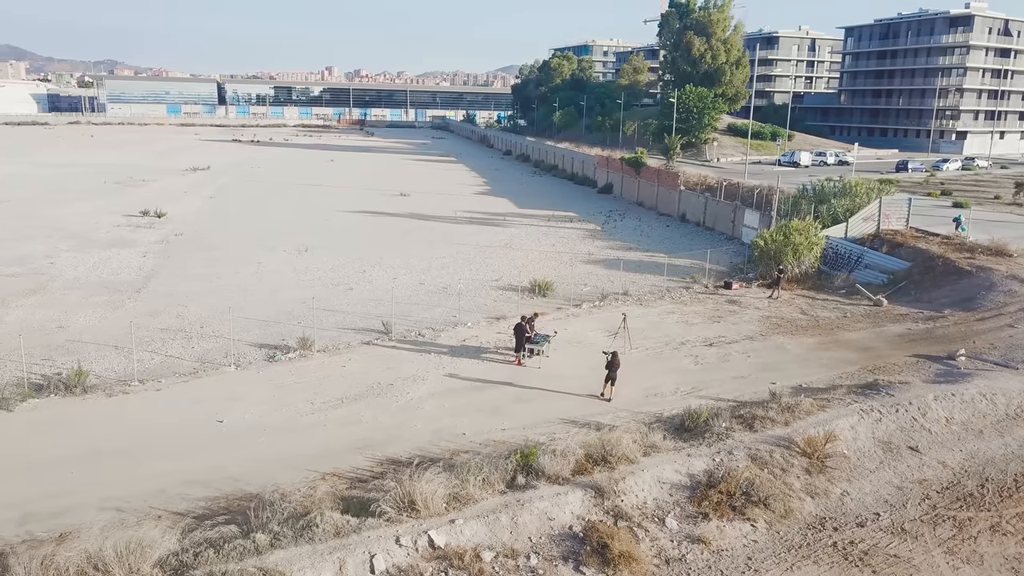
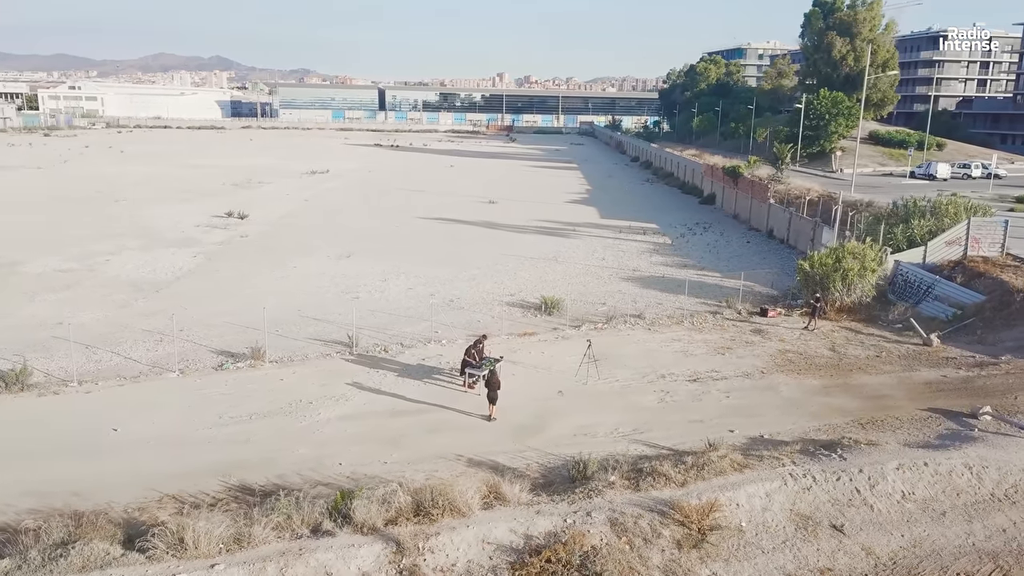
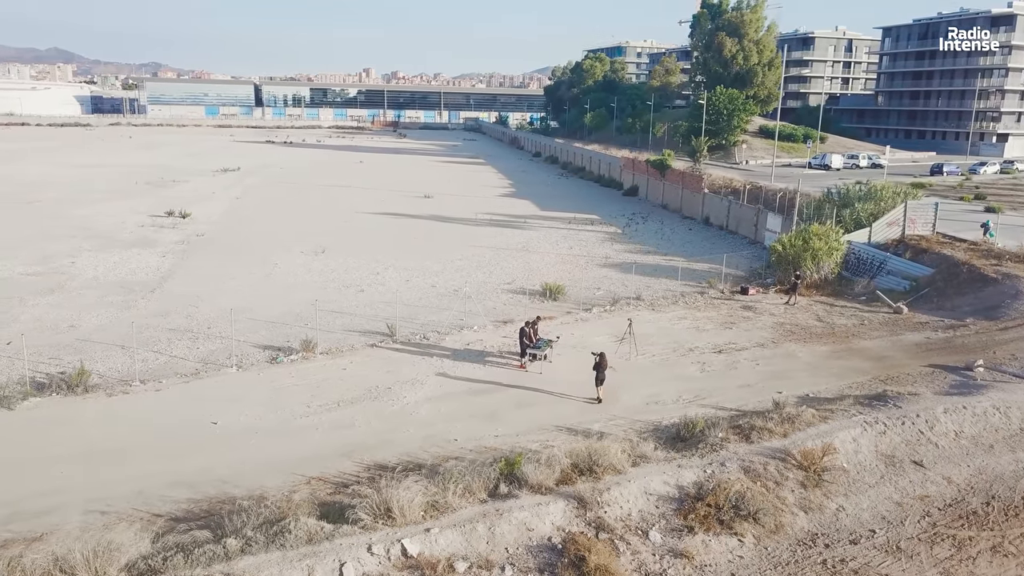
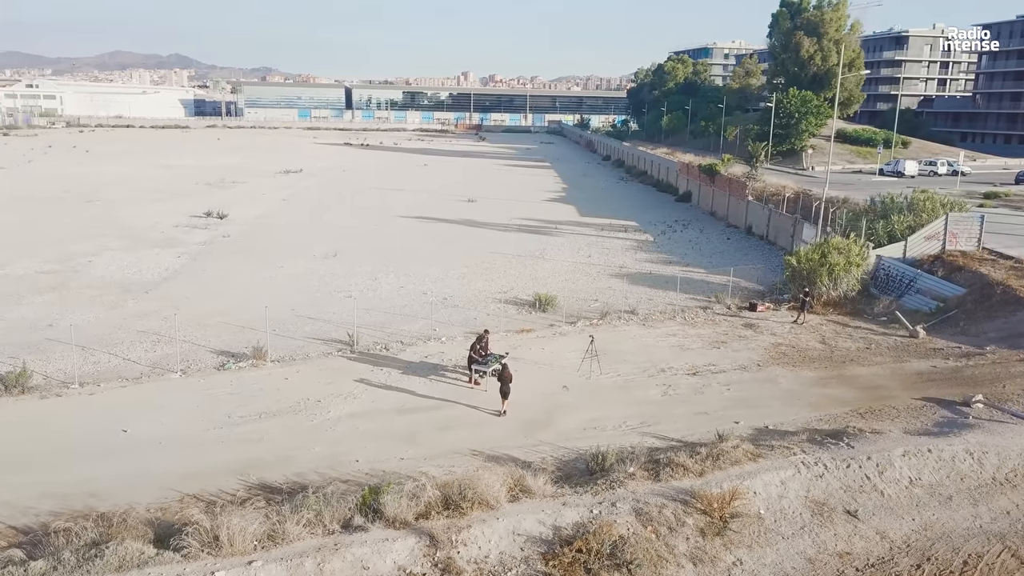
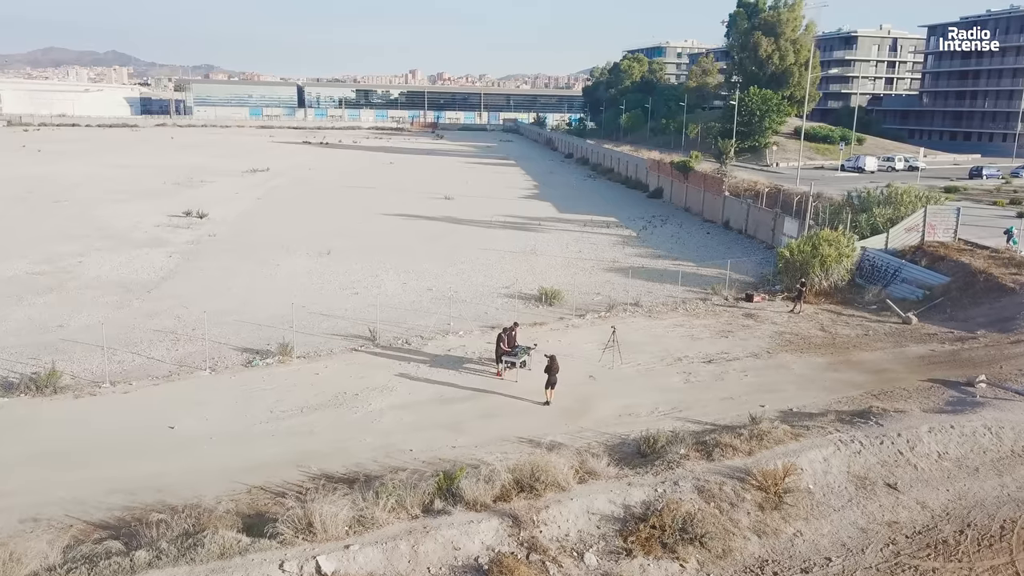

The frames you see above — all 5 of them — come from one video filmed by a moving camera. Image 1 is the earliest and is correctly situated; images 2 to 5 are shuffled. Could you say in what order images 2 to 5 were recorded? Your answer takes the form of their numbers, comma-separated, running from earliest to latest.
3, 5, 4, 2
